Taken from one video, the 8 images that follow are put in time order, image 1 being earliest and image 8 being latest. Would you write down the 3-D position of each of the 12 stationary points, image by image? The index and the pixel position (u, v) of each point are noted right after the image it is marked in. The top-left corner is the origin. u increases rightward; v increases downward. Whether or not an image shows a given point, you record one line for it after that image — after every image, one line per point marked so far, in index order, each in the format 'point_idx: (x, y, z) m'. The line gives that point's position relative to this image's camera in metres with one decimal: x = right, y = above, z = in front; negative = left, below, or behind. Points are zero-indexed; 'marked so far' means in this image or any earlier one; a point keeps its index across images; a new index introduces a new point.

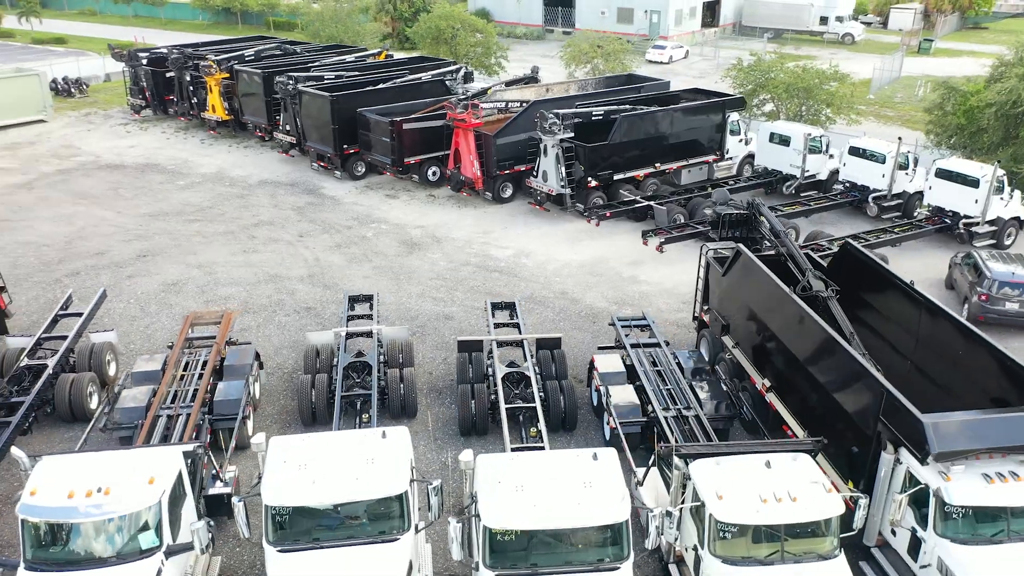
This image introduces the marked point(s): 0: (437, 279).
0: (-1.4, +0.2, +15.3) m
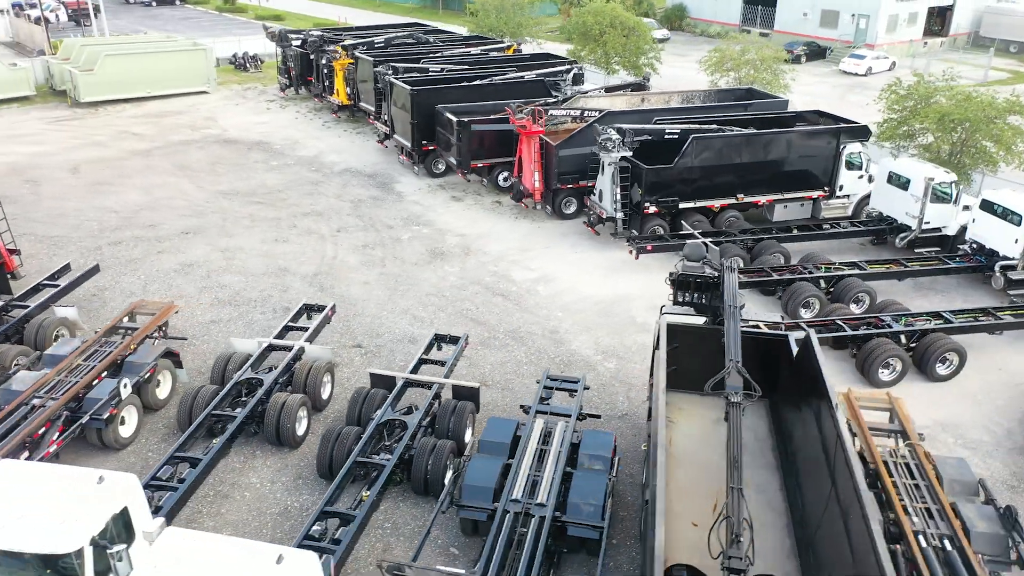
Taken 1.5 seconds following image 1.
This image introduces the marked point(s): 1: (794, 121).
0: (-1.4, -0.1, +14.3) m
1: (+6.2, +3.7, +18.0) m
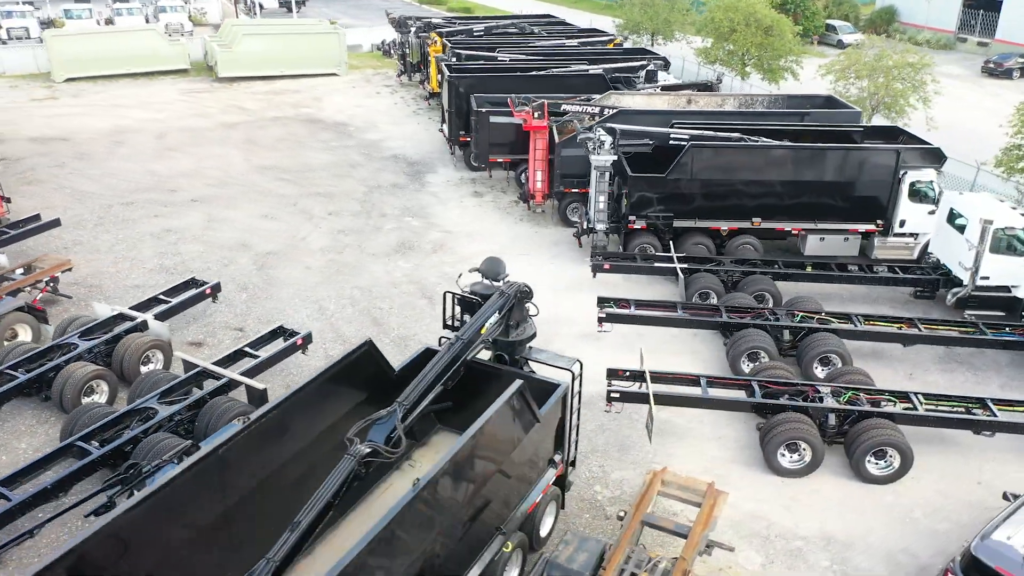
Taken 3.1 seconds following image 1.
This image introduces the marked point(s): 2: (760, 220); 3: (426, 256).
0: (-2.5, 0.0, +13.5) m
1: (+6.2, +2.8, +14.7) m
2: (+4.3, +1.2, +14.1) m
3: (-1.6, +0.6, +14.8) m
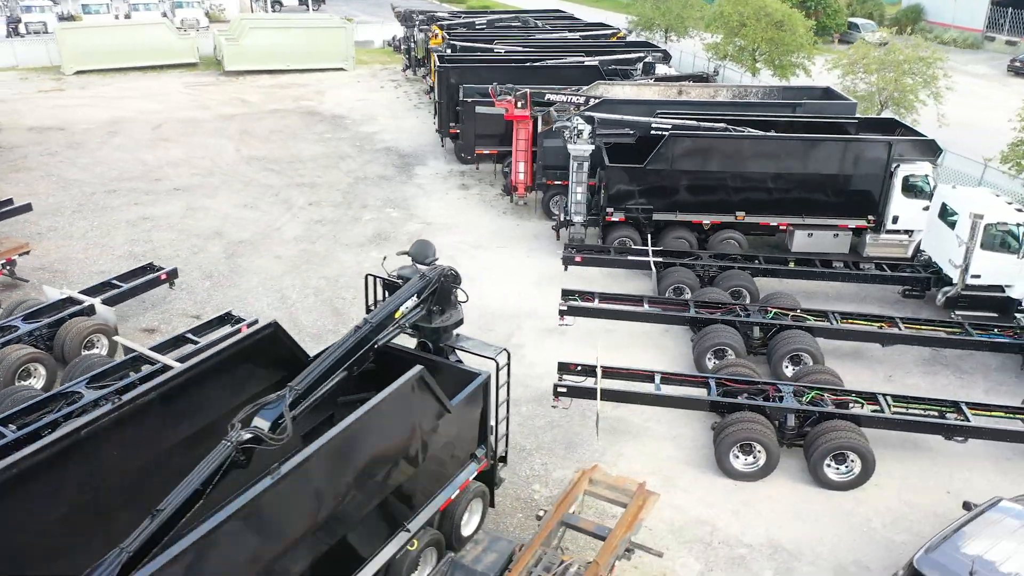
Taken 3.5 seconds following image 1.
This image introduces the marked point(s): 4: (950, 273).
0: (-2.9, +0.2, +13.1) m
1: (+5.8, +2.8, +14.1) m
2: (+3.9, +1.2, +13.5) m
3: (-2.0, +0.7, +14.4) m
4: (+6.3, +0.2, +11.7) m
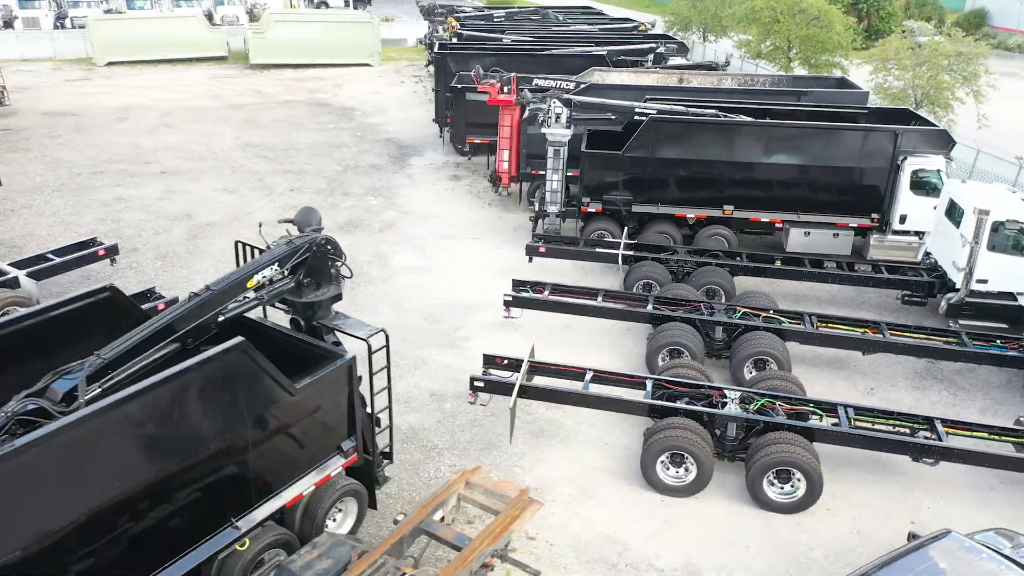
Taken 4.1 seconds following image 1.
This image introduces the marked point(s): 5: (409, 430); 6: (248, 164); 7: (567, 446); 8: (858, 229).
0: (-3.5, +0.4, +12.5) m
1: (+5.4, +2.7, +12.8) m
2: (+3.4, +1.2, +12.4) m
3: (-2.4, +0.9, +13.7) m
4: (+5.7, +0.1, +10.4) m
5: (-1.1, -1.5, +8.4) m
6: (-5.7, +2.7, +17.4) m
7: (+0.6, -1.6, +8.2) m
8: (+5.2, +0.9, +12.2) m
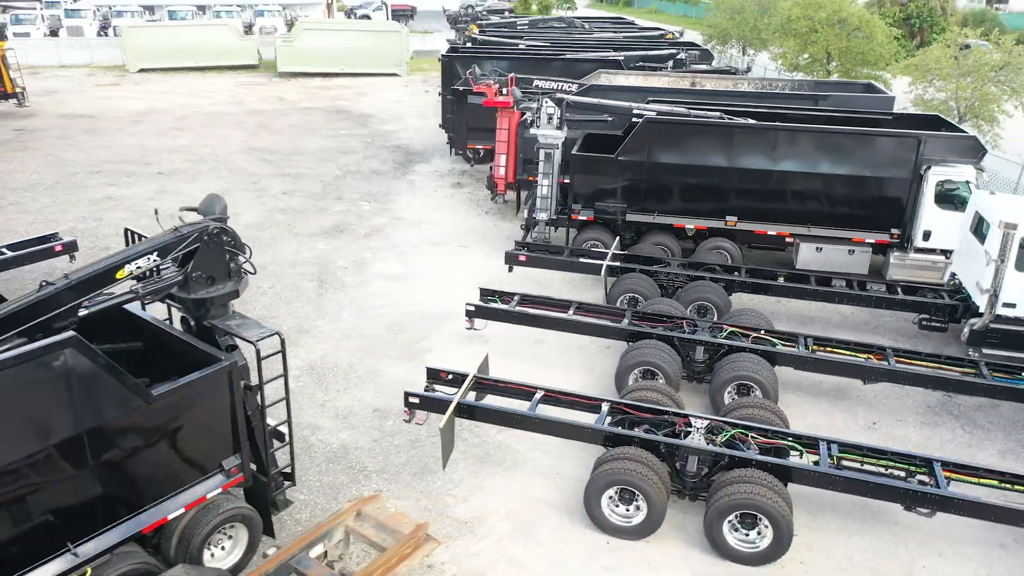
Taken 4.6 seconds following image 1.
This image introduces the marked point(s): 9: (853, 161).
0: (-3.7, +0.3, +11.8) m
1: (+5.3, +2.4, +11.7) m
2: (+3.2, +1.0, +11.3) m
3: (-2.5, +0.8, +13.0) m
4: (+5.3, -0.1, +9.1) m
5: (-1.6, -1.5, +7.6) m
6: (-5.5, +2.5, +16.9) m
7: (0.0, -1.7, +7.3) m
8: (+5.0, +0.6, +11.0) m
9: (+4.6, +1.7, +10.7) m
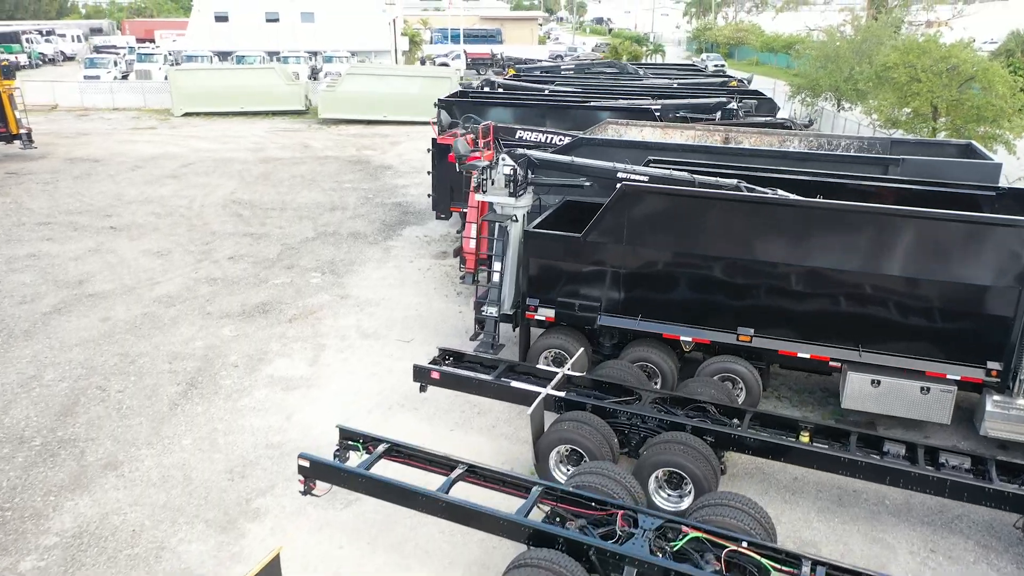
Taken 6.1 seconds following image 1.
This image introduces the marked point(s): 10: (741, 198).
0: (-4.3, -0.8, +9.3) m
1: (+4.6, +0.8, +8.0) m
2: (+2.4, -0.4, +7.9) m
3: (-3.1, -0.5, +10.3) m
4: (+4.2, -1.5, +5.4) m
5: (-2.9, -2.4, +4.7) m
6: (-5.4, +1.2, +14.7) m
7: (-1.4, -2.7, +4.2) m
8: (+4.1, -0.9, +7.3) m
9: (+3.8, +0.2, +7.2) m
10: (+2.3, +0.8, +7.6) m
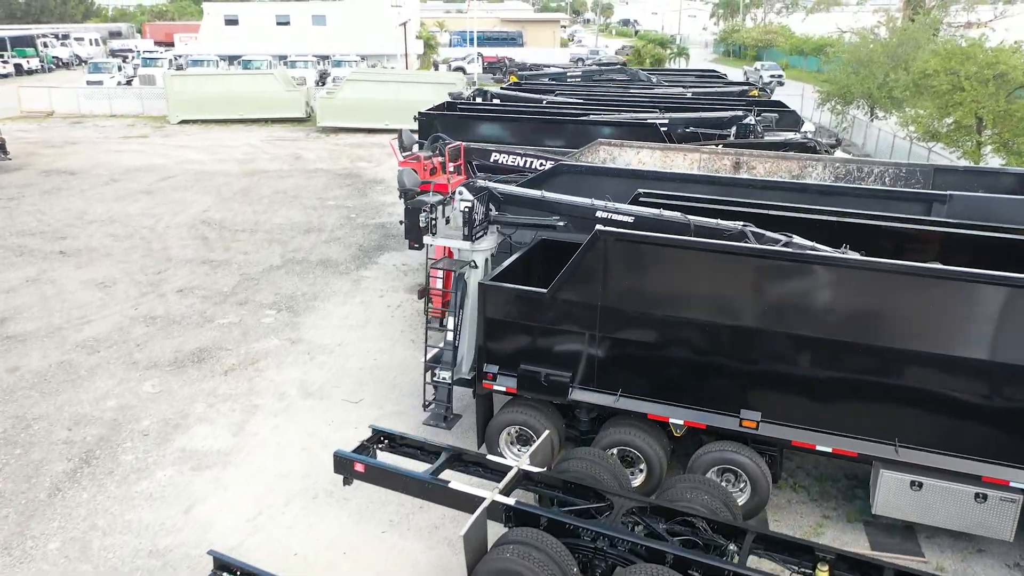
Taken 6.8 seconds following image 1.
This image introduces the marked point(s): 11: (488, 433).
0: (-4.7, -1.3, +7.9) m
1: (+4.2, +0.3, +6.4) m
2: (+2.0, -1.0, +6.3) m
3: (-3.4, -1.0, +8.9) m
4: (+3.7, -2.1, +3.8) m
5: (-3.5, -2.9, +3.3) m
6: (-5.6, +0.7, +13.4) m
7: (-1.9, -3.2, +2.7) m
8: (+3.7, -1.5, +5.7) m
9: (+3.3, -0.3, +5.6) m
10: (+1.8, +0.3, +6.0) m
11: (-0.2, -1.2, +7.1) m
